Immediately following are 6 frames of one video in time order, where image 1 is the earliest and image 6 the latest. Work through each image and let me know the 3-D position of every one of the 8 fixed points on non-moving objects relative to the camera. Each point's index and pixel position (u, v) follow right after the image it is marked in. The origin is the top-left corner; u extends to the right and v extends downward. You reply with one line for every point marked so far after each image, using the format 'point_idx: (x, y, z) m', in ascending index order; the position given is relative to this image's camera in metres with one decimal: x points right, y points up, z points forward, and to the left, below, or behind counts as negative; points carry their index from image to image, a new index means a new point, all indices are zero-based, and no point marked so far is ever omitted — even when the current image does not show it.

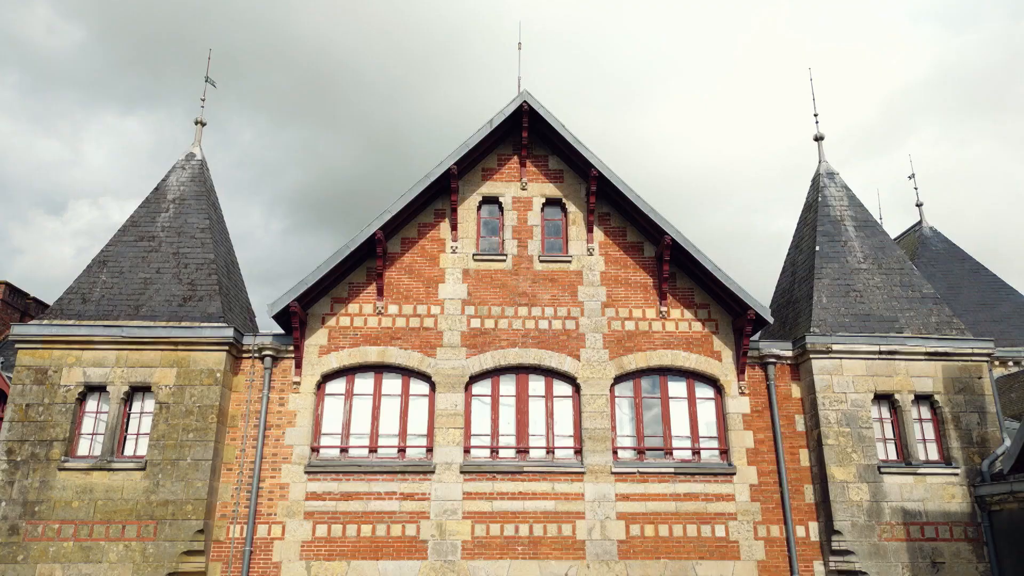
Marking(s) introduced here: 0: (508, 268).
0: (-0.1, +0.4, +15.4) m
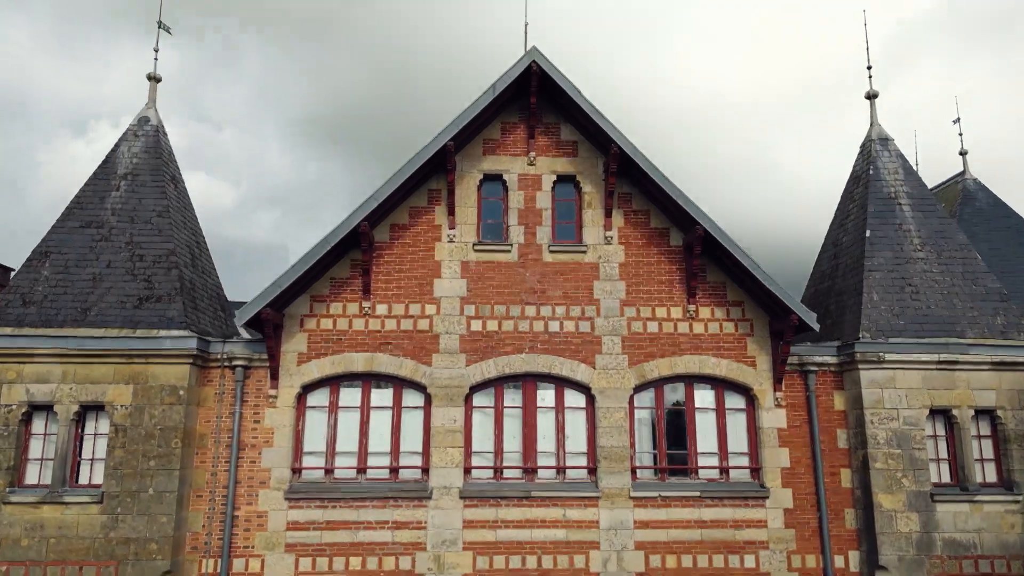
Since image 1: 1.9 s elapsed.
0: (0.0, +0.5, +13.4) m
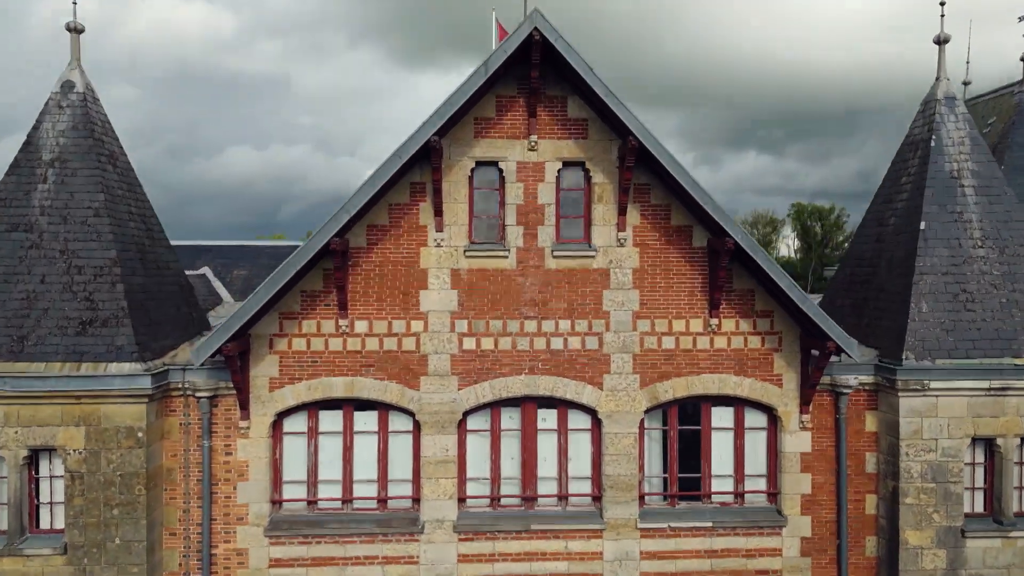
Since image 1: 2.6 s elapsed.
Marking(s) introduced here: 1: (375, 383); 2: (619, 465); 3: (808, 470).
0: (0.0, +0.3, +11.6) m
1: (-2.1, -1.5, +11.5) m
2: (+1.7, -2.8, +11.8) m
3: (+4.7, -2.9, +11.9) m
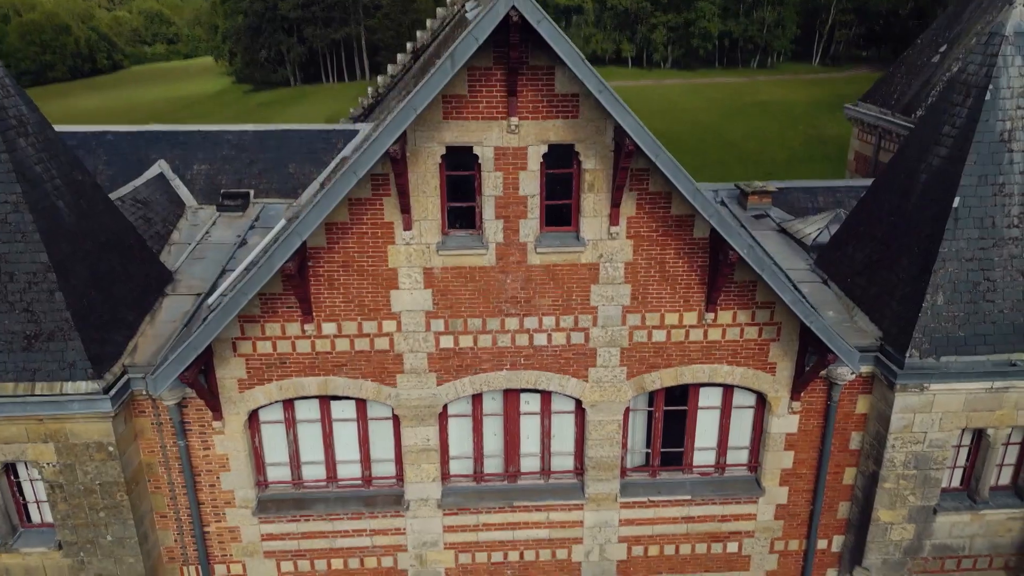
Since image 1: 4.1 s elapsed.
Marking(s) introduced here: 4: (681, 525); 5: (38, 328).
0: (-0.3, +0.4, +10.4) m
1: (-2.4, -1.4, +11.0) m
2: (+1.4, -2.5, +11.7) m
3: (+4.4, -2.5, +11.9) m
4: (+2.8, -3.9, +12.3) m
5: (-6.5, -0.5, +10.3) m
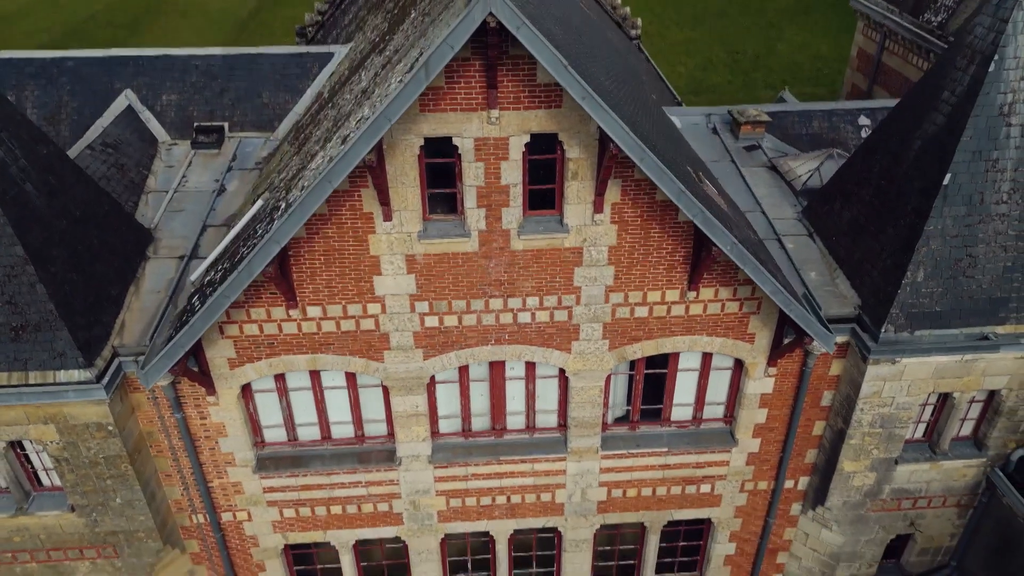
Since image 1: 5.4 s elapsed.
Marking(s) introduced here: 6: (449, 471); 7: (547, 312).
0: (-0.5, +0.5, +10.4) m
1: (-2.6, -1.1, +11.2) m
2: (+1.2, -2.0, +12.2) m
3: (+4.2, -1.9, +12.4) m
4: (+2.6, -3.2, +13.1) m
5: (-6.7, -0.4, +10.3) m
6: (-1.1, -3.1, +12.7) m
7: (+0.5, -0.4, +11.0) m
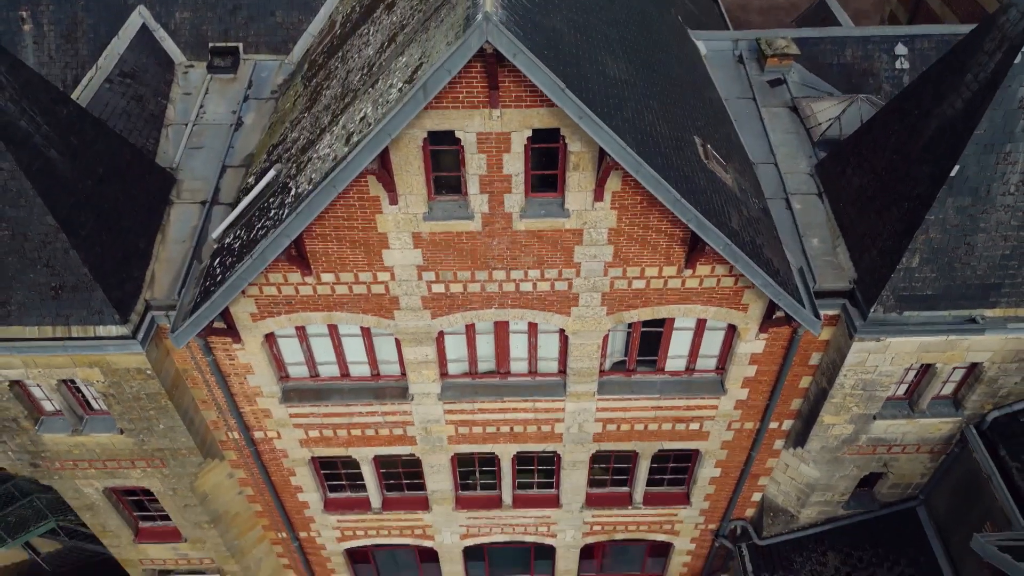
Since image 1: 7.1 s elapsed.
0: (-0.5, +0.8, +10.7) m
1: (-2.6, -0.5, +12.0) m
2: (+1.2, -1.3, +13.0) m
3: (+4.2, -1.3, +13.1) m
4: (+2.6, -2.3, +14.1) m
5: (-6.7, +0.1, +11.1) m
6: (-1.0, -2.2, +13.9) m
7: (+0.6, +0.1, +11.6) m
